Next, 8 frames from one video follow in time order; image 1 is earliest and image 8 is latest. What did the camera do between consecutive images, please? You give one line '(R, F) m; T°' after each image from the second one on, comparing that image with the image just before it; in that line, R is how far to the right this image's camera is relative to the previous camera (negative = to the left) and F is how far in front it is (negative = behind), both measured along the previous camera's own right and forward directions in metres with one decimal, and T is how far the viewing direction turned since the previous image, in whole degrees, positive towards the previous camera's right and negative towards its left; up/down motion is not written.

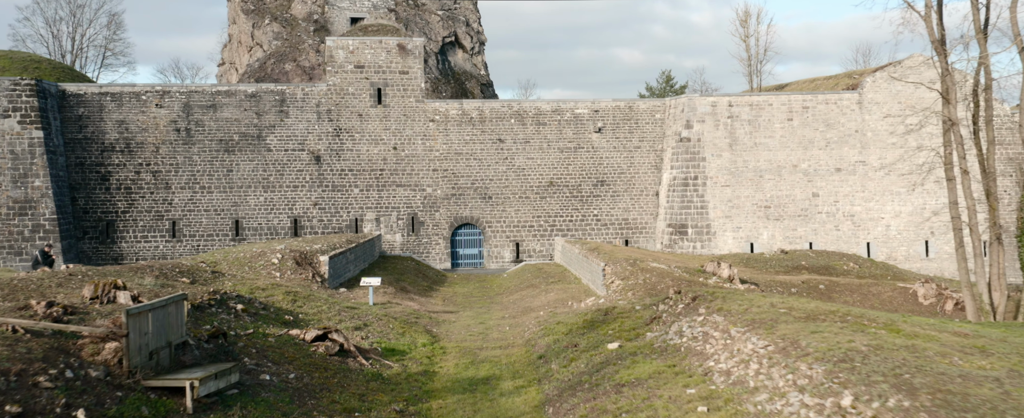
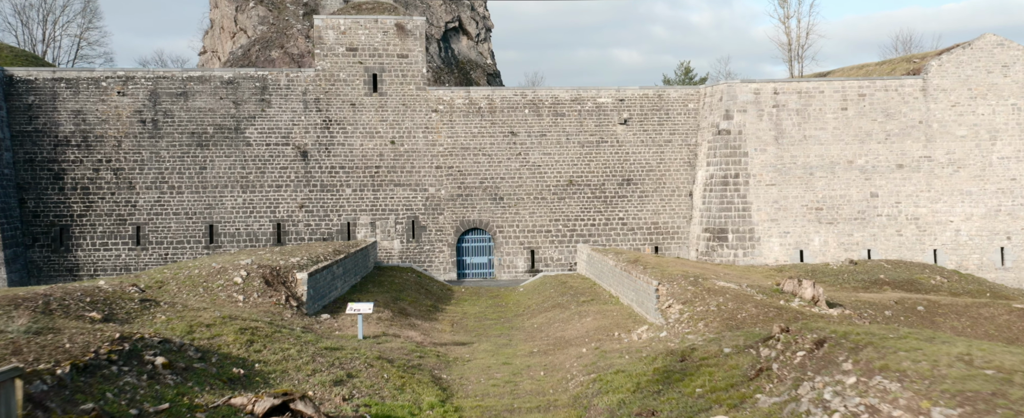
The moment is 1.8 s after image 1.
(-0.5, +3.3) m; 0°
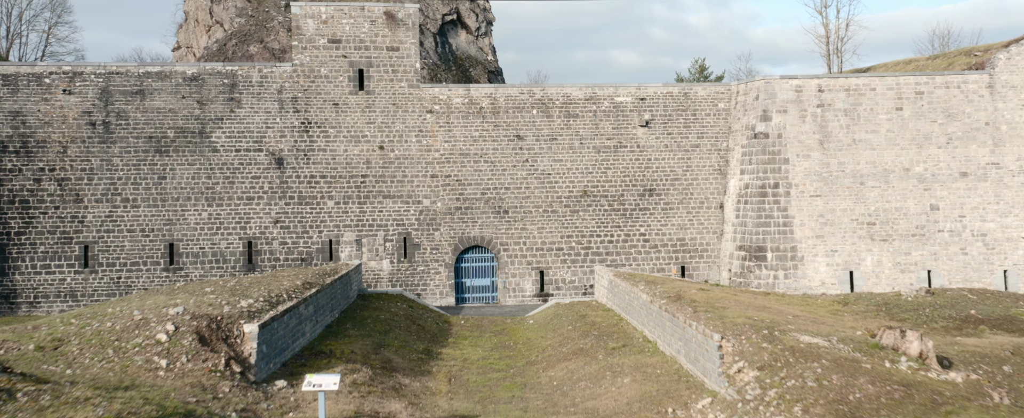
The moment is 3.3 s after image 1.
(-0.2, +3.0) m; 0°
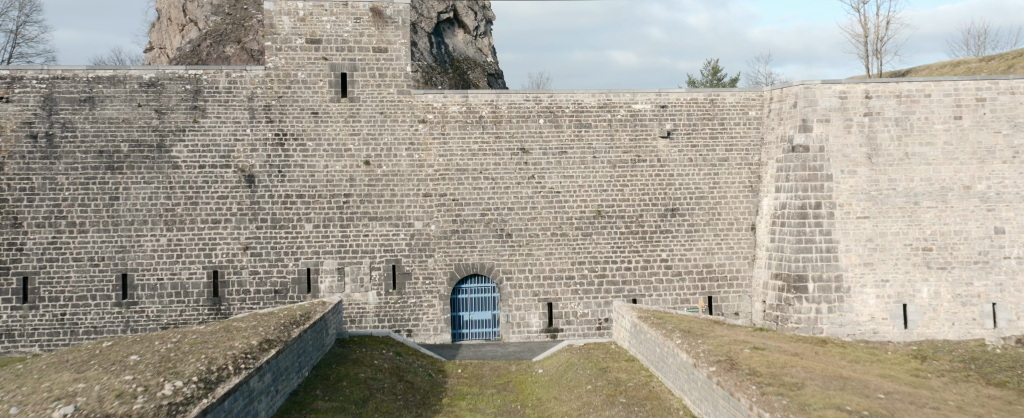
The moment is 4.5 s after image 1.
(-0.1, +2.5) m; 0°
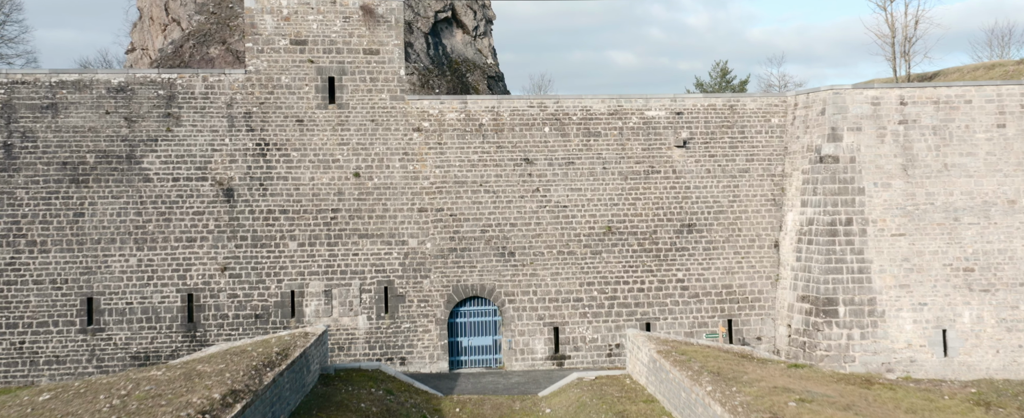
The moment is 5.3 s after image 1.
(-0.1, +1.5) m; 0°
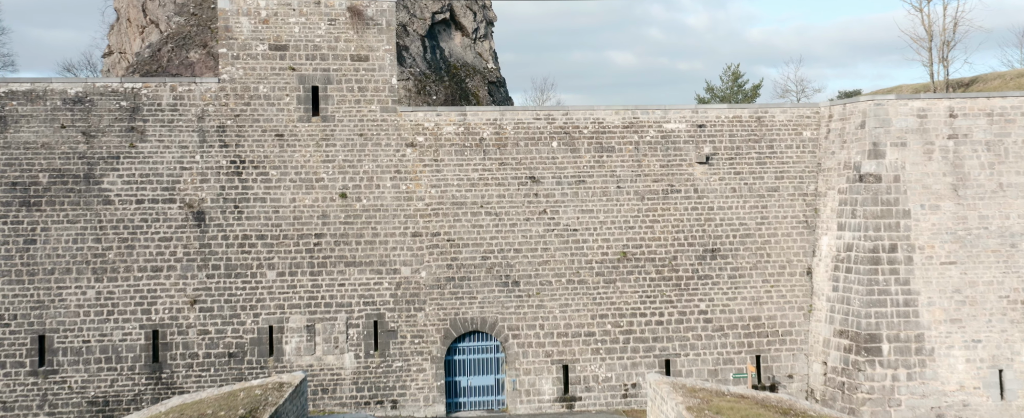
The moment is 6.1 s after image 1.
(-0.1, +1.7) m; 0°
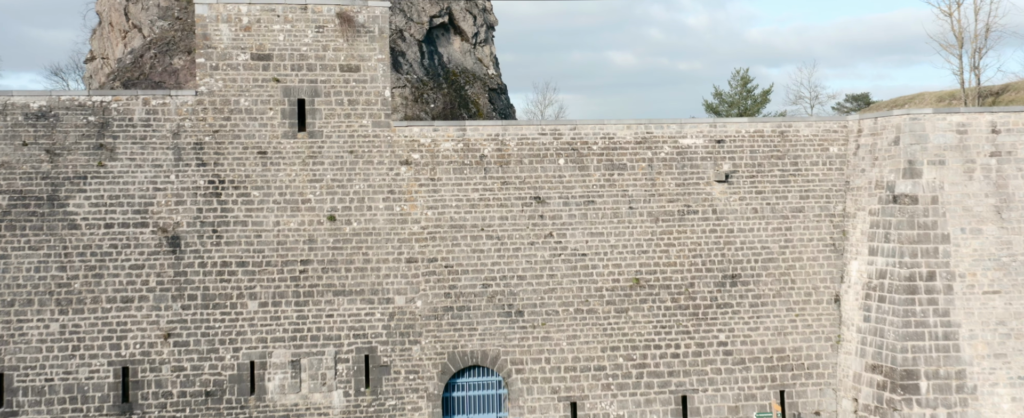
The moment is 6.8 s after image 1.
(-0.1, +1.2) m; 0°
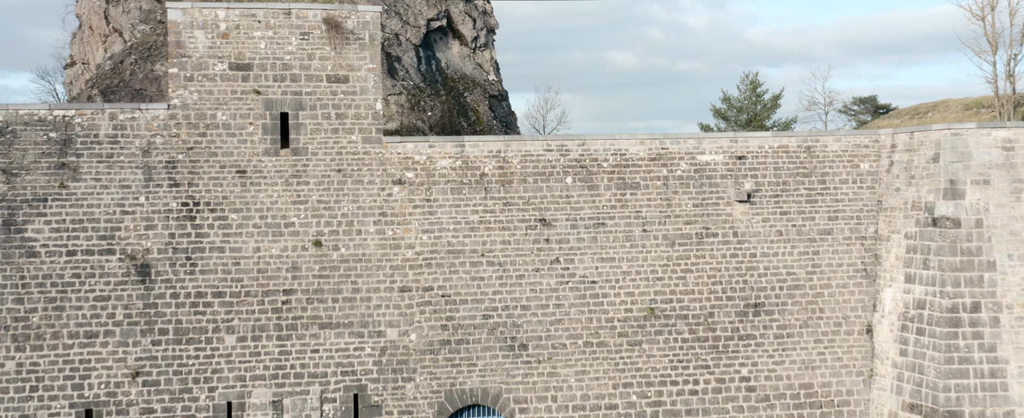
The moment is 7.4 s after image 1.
(-0.1, +1.2) m; 0°
